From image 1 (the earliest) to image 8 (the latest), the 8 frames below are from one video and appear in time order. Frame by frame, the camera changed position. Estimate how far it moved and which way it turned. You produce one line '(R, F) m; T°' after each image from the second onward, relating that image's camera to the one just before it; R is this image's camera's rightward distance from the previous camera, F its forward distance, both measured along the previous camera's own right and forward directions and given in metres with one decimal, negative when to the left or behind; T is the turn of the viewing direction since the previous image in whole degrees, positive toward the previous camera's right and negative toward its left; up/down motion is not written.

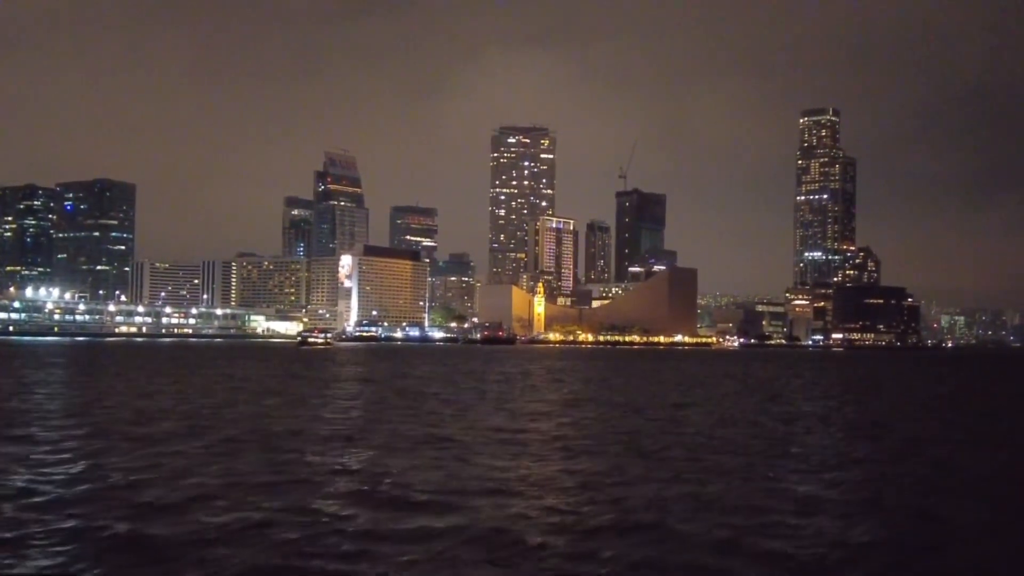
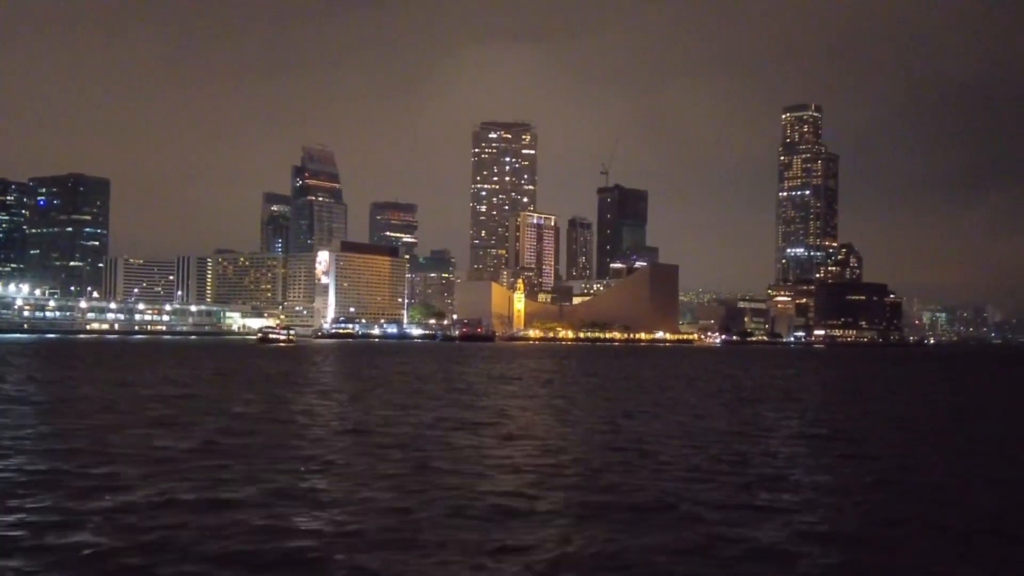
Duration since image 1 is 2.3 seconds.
(+0.2, +0.7) m; +1°
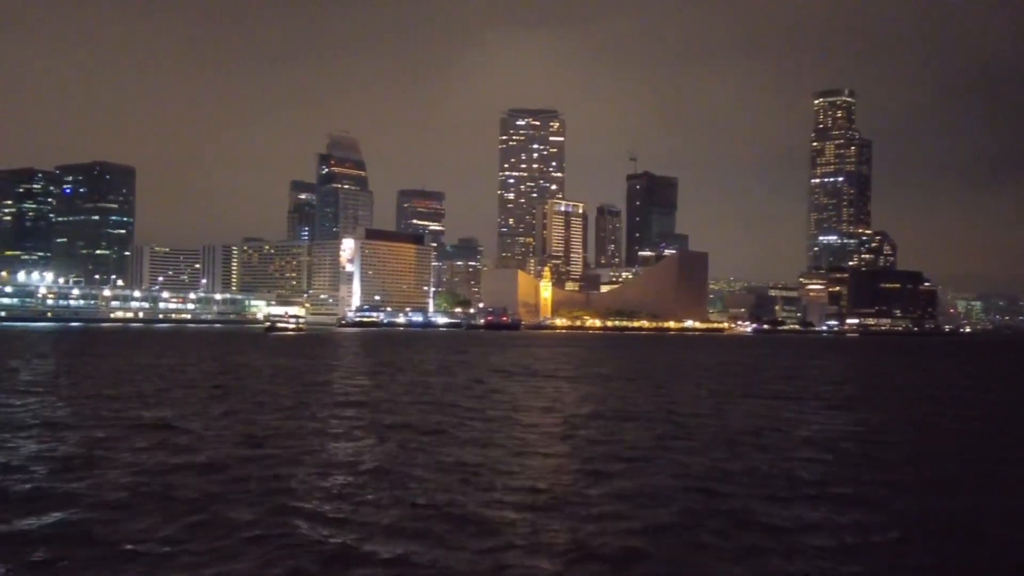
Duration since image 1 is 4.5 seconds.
(+0.2, +0.8) m; -2°
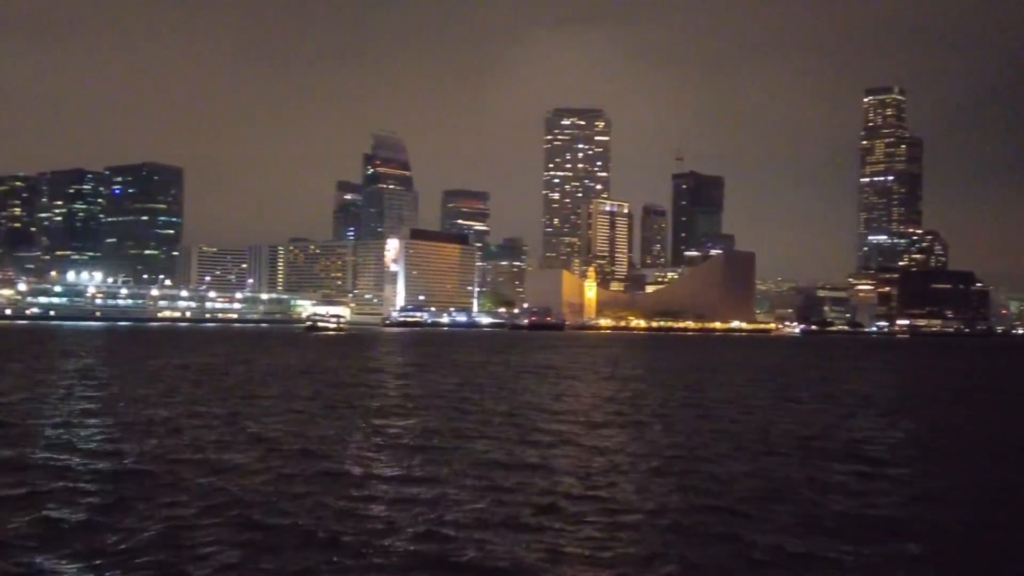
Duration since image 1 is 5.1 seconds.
(+0.1, +0.2) m; -2°
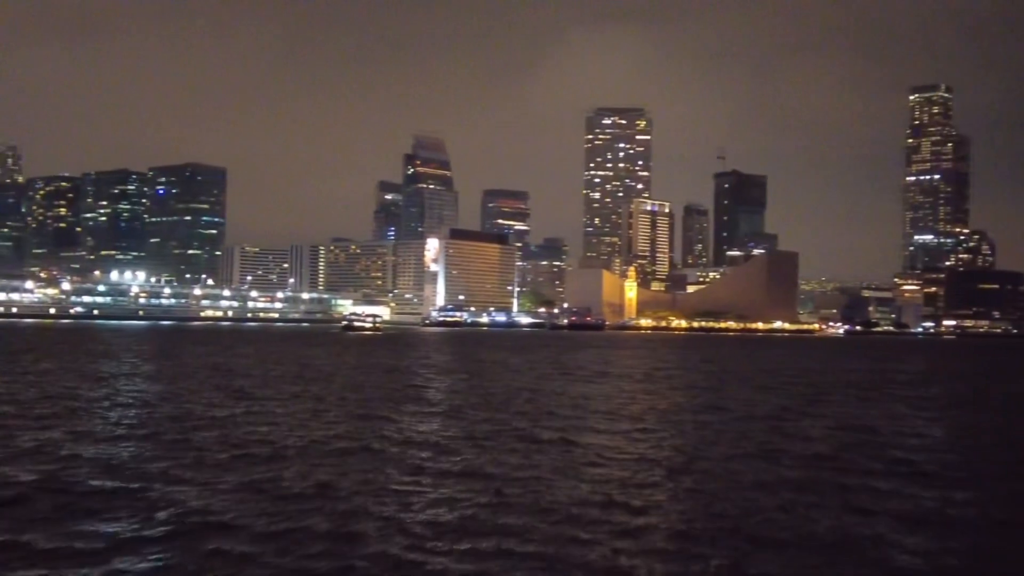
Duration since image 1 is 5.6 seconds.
(0.0, +0.2) m; -2°
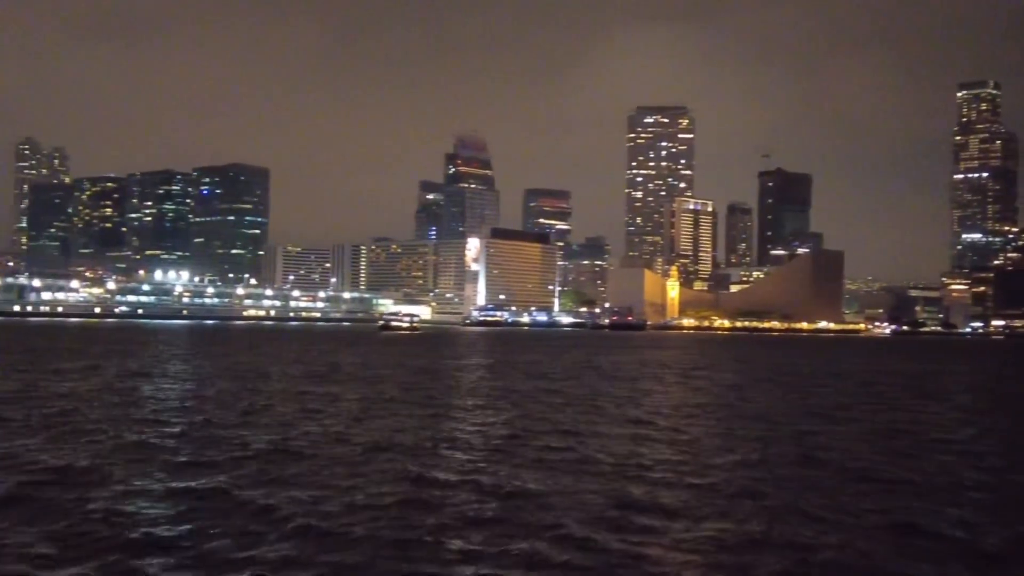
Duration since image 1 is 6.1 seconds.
(0.0, +0.2) m; -2°
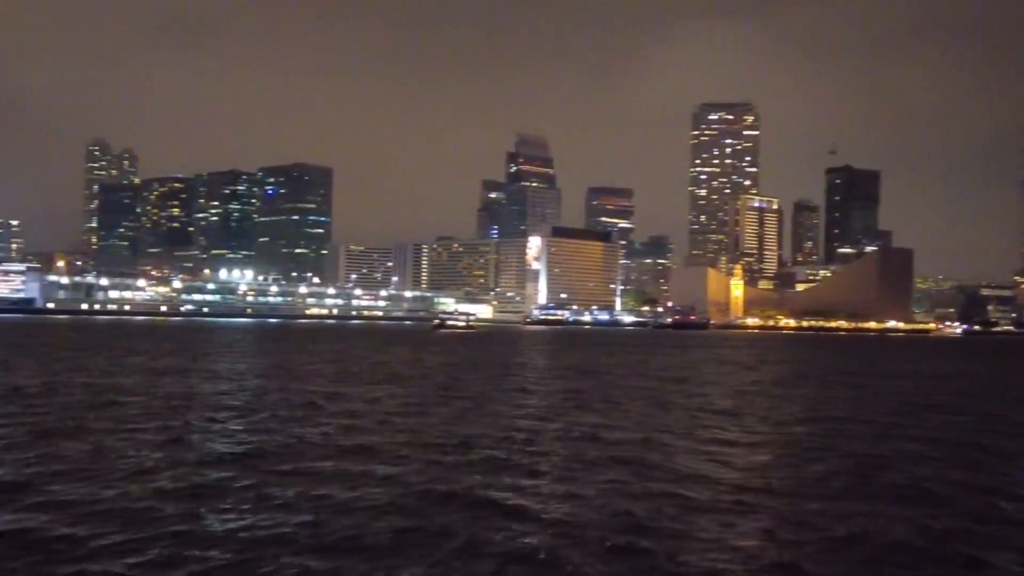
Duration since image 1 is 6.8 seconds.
(+0.1, +0.2) m; -3°
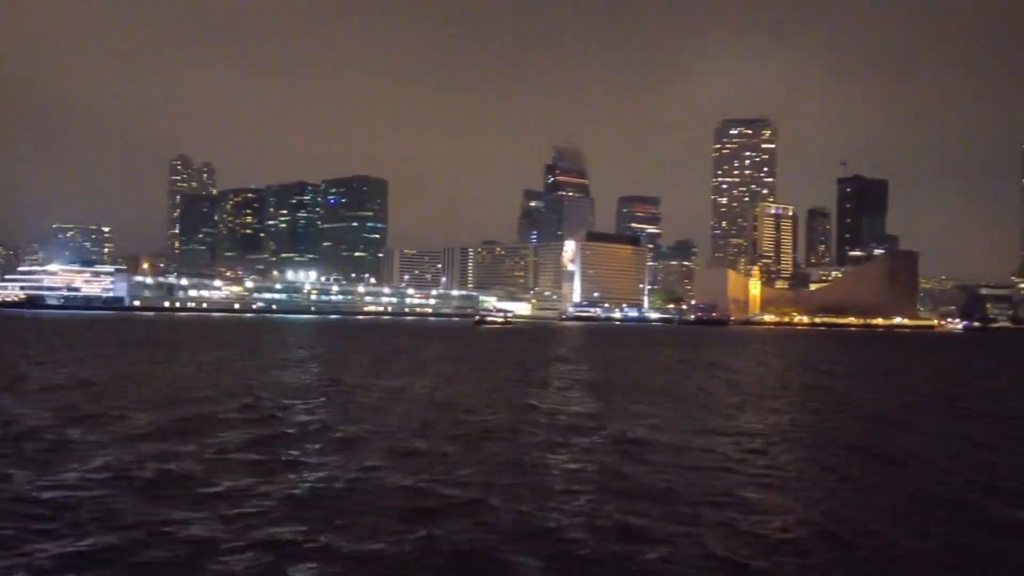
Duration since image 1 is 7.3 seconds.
(-0.4, -5.6) m; -2°
